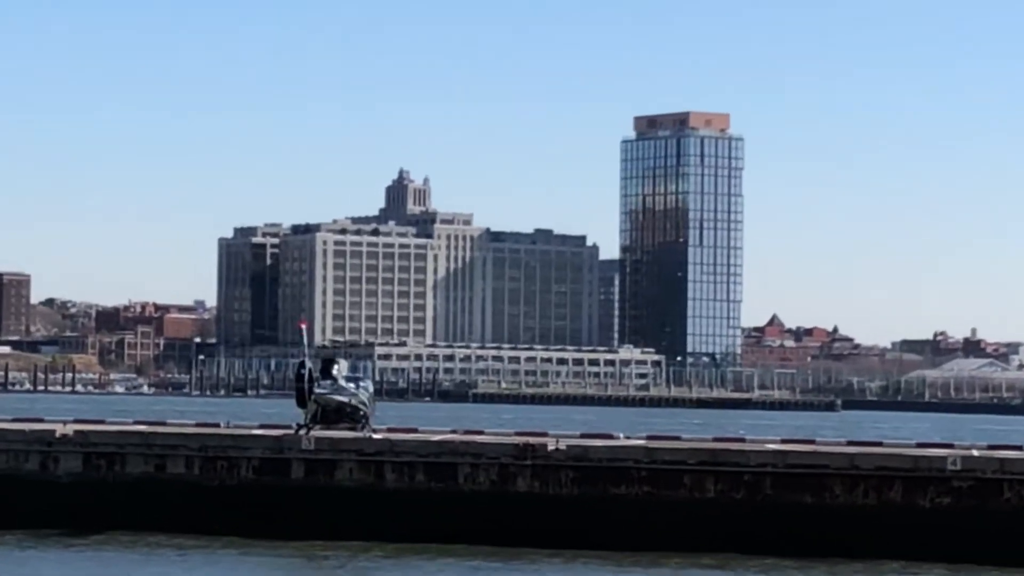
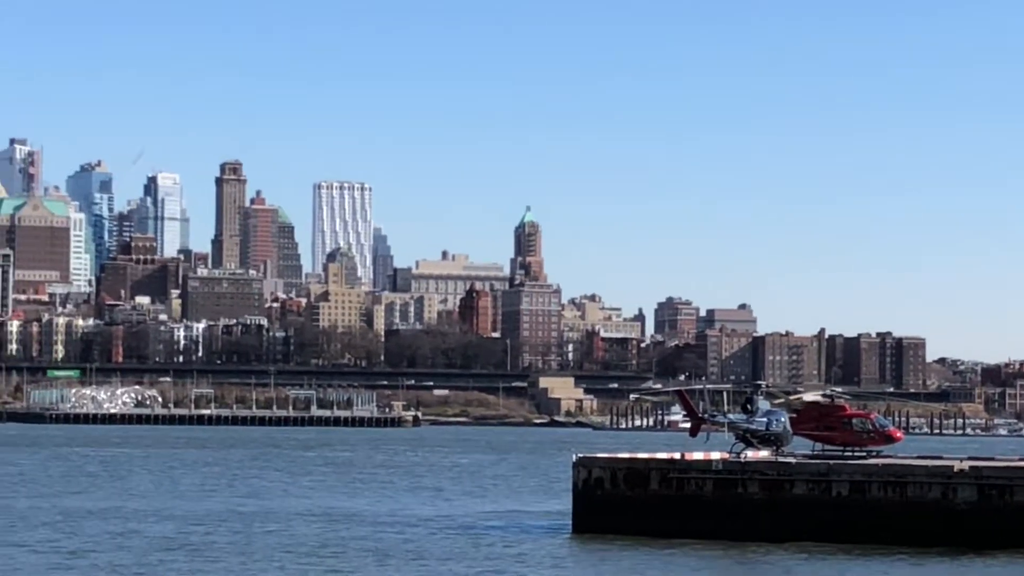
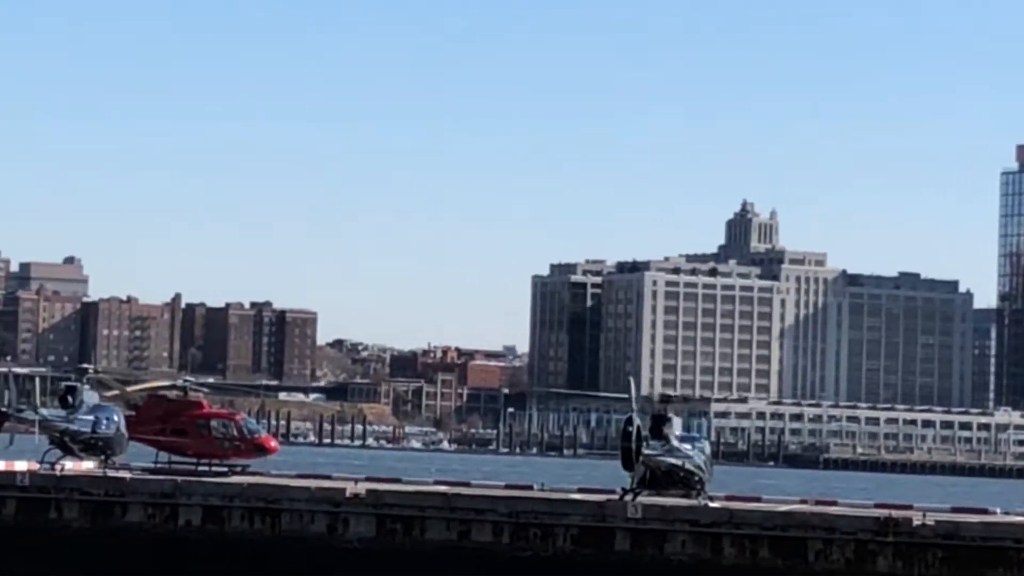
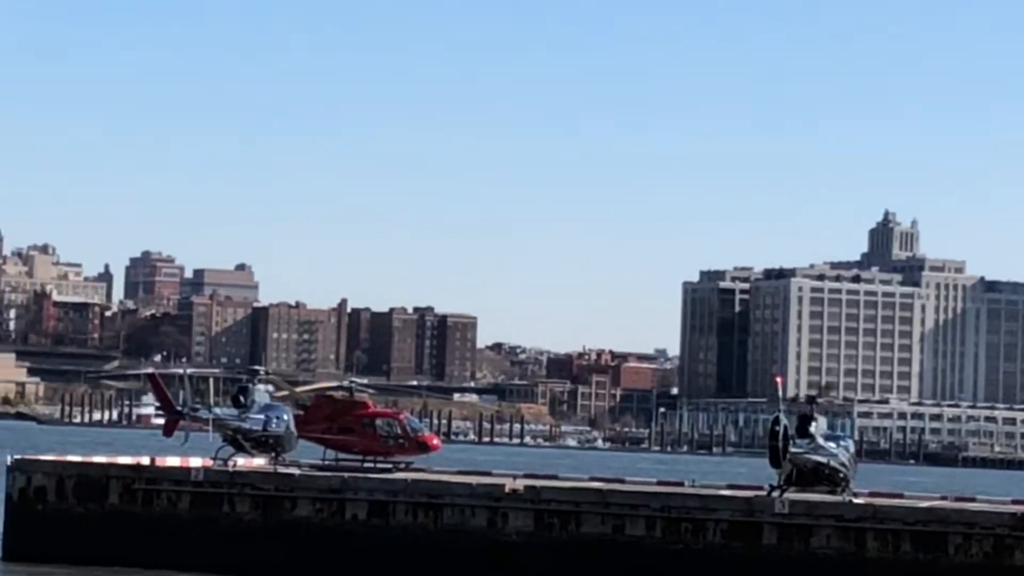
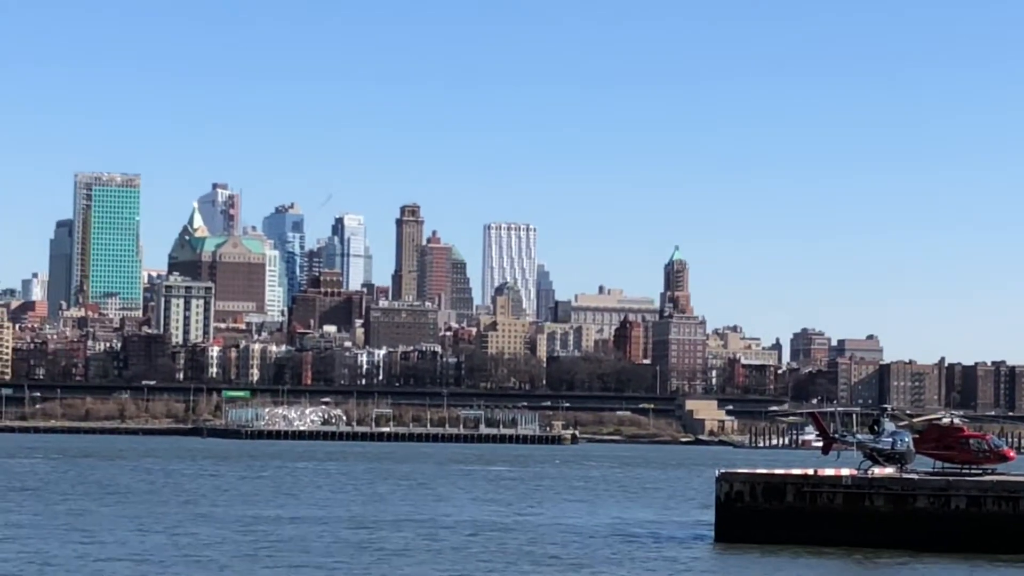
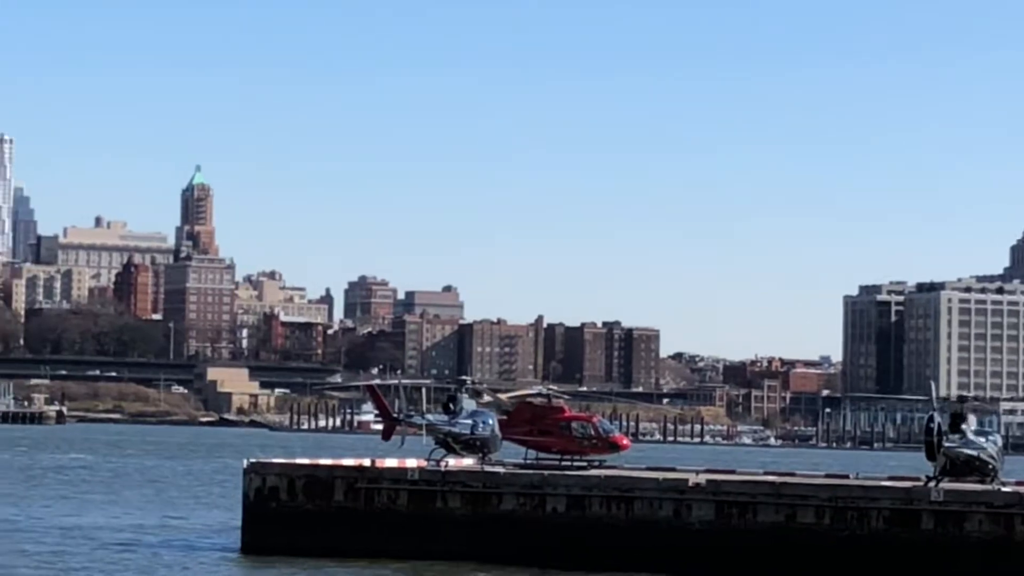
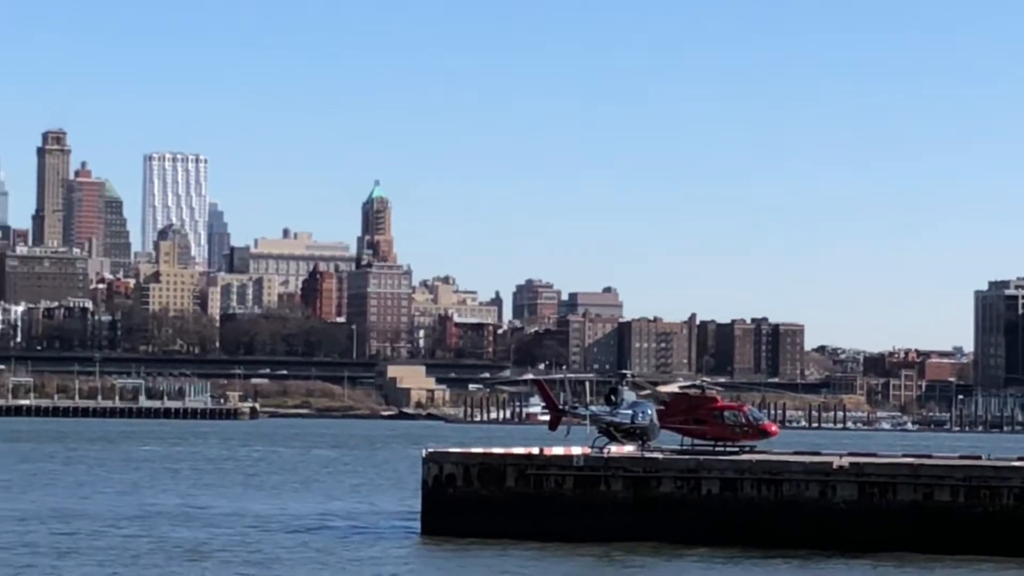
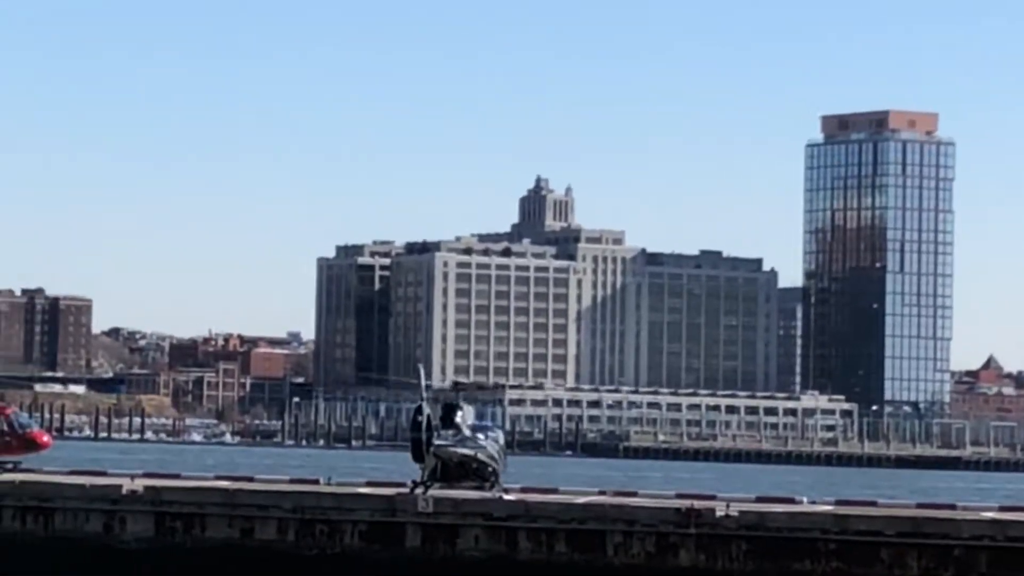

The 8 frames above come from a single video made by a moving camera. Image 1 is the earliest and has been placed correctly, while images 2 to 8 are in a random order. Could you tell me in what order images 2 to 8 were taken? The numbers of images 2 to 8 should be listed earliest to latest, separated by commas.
8, 3, 4, 6, 7, 2, 5
